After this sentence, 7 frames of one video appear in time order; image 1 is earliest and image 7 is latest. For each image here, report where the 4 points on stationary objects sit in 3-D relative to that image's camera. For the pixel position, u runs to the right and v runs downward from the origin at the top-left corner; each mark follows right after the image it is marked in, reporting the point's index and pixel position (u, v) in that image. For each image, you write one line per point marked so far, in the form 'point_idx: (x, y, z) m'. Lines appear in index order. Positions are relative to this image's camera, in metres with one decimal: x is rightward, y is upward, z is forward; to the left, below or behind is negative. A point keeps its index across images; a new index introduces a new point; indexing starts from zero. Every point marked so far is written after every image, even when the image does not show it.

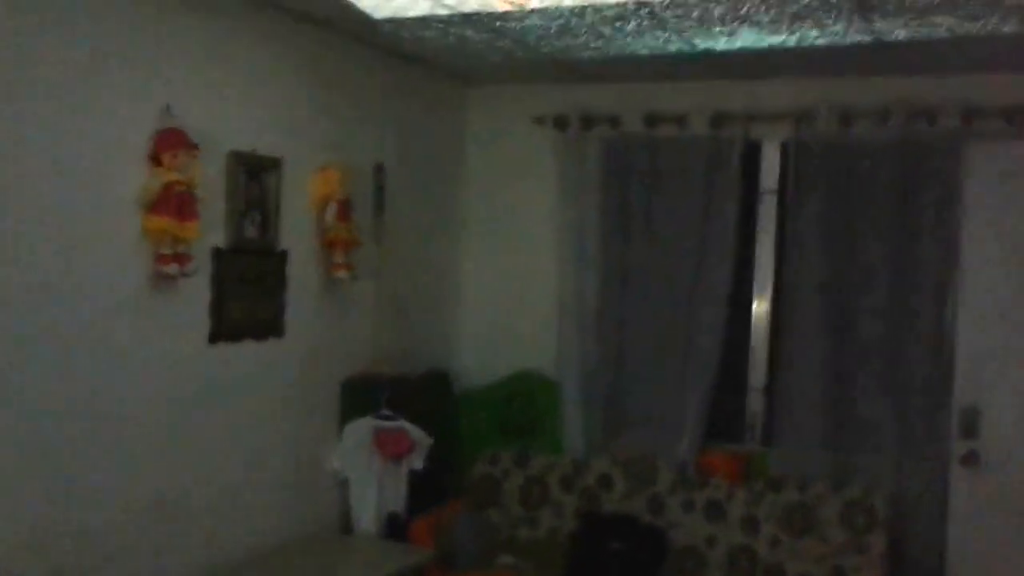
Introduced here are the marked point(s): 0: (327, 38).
0: (-0.4, +0.6, +3.0) m
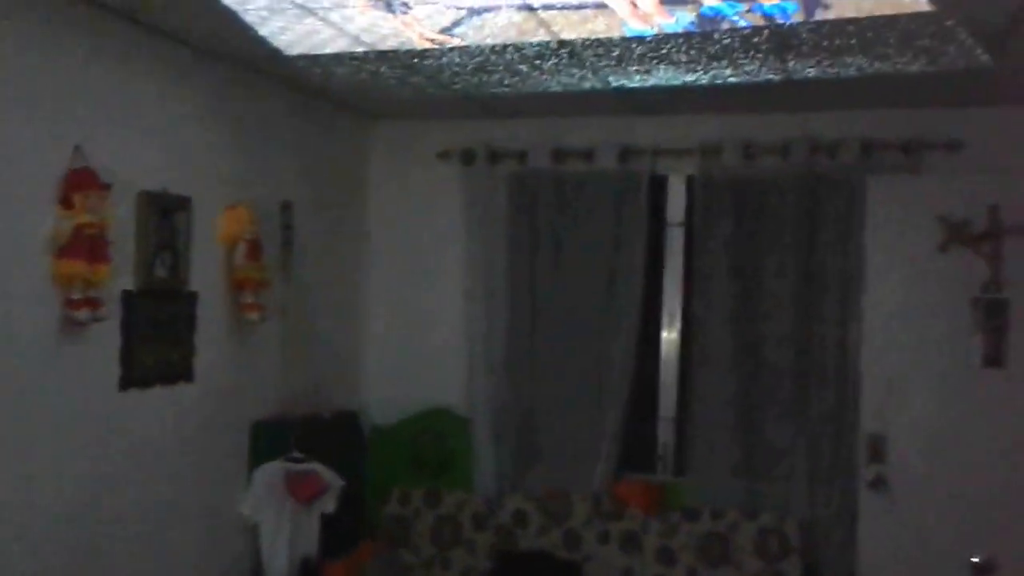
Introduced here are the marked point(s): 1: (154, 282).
0: (-0.7, +0.5, +3.2) m
1: (-0.8, 0.0, +2.8) m
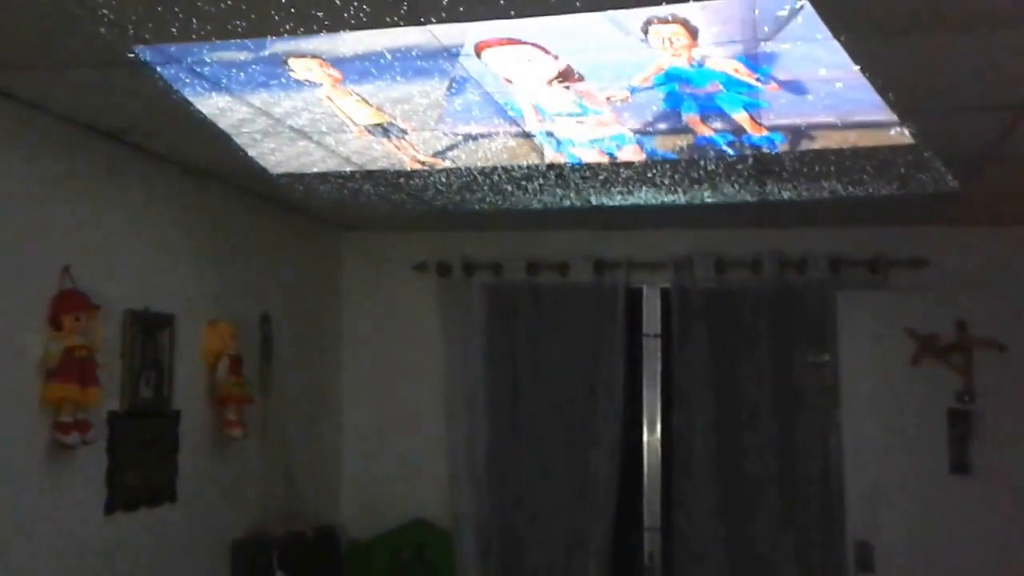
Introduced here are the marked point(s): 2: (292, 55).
0: (-0.8, +0.2, +3.2) m
1: (-0.9, -0.3, +2.7) m
2: (-0.4, +0.4, +1.9) m
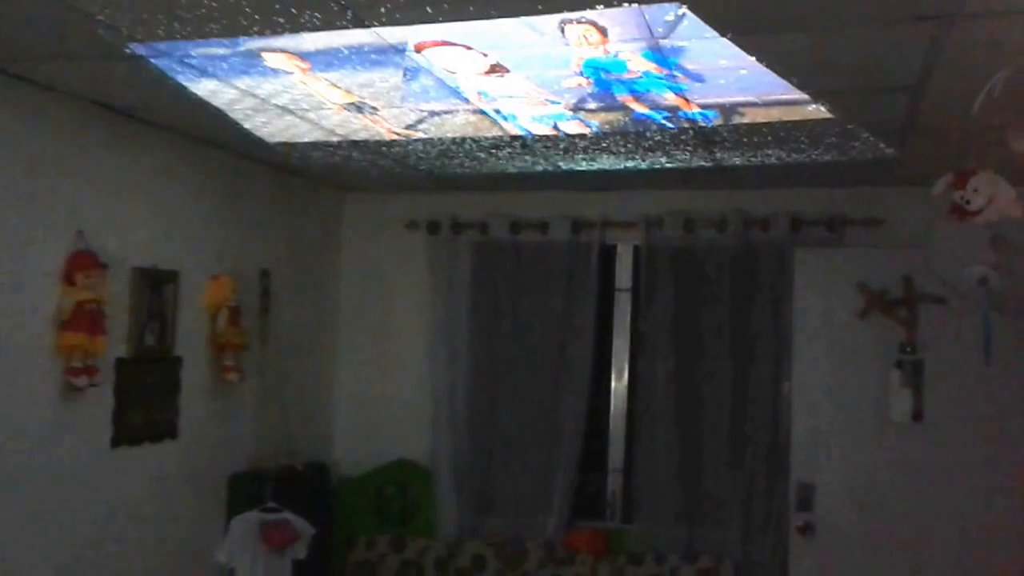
0: (-0.8, +0.4, +3.5) m
1: (-0.9, -0.2, +3.0) m
2: (-0.5, +0.4, +2.2) m
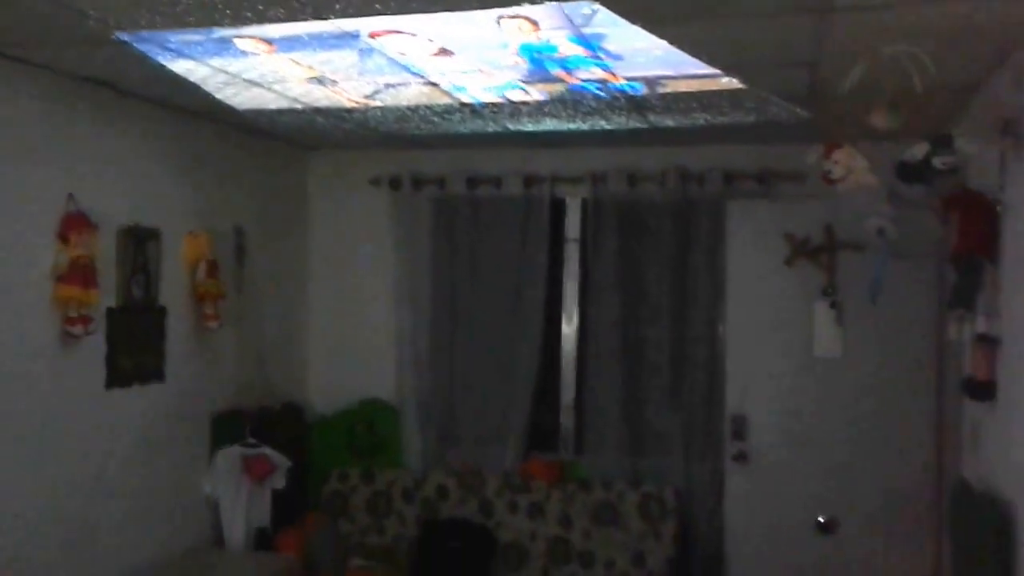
0: (-1.0, +0.5, +3.8) m
1: (-1.1, 0.0, +3.4) m
2: (-0.6, +0.5, +2.5) m
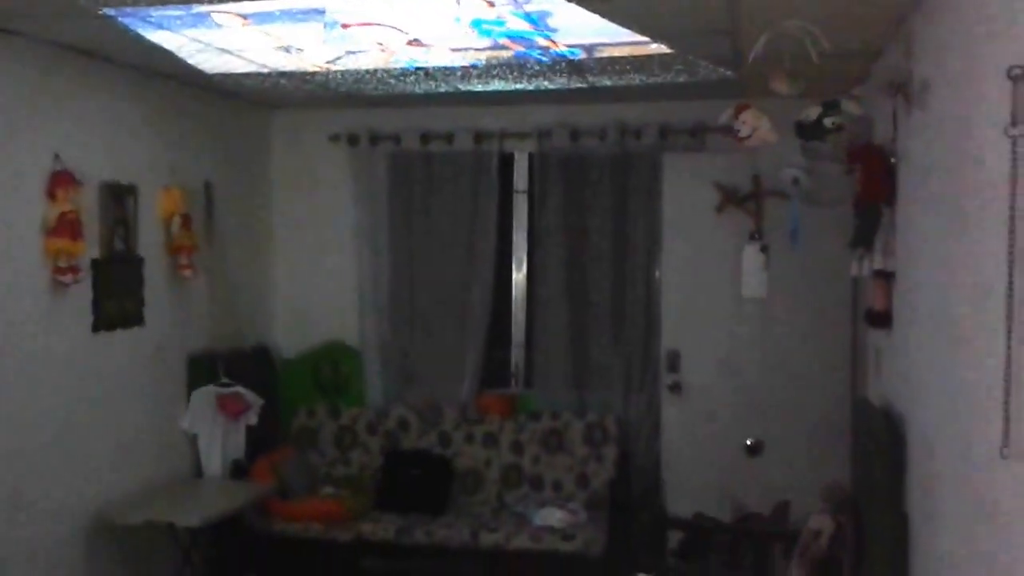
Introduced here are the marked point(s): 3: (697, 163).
0: (-1.2, +0.7, +4.0) m
1: (-1.2, +0.1, +3.6) m
2: (-0.7, +0.6, +2.8) m
3: (+0.7, +0.5, +4.3) m
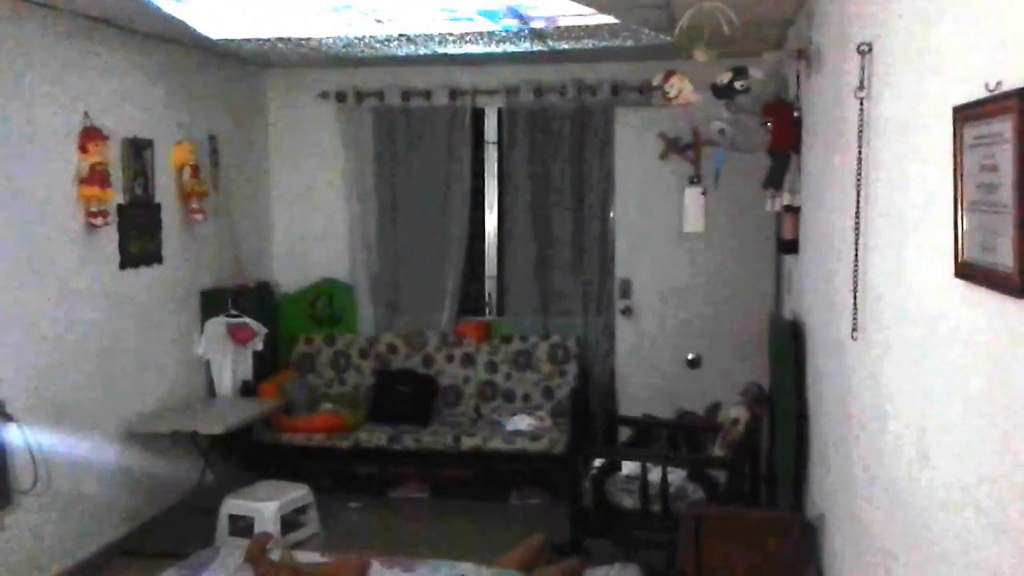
0: (-1.3, +0.9, +4.6) m
1: (-1.3, +0.3, +4.2) m
2: (-0.8, +0.8, +3.3) m
3: (+0.6, +0.7, +4.9) m
